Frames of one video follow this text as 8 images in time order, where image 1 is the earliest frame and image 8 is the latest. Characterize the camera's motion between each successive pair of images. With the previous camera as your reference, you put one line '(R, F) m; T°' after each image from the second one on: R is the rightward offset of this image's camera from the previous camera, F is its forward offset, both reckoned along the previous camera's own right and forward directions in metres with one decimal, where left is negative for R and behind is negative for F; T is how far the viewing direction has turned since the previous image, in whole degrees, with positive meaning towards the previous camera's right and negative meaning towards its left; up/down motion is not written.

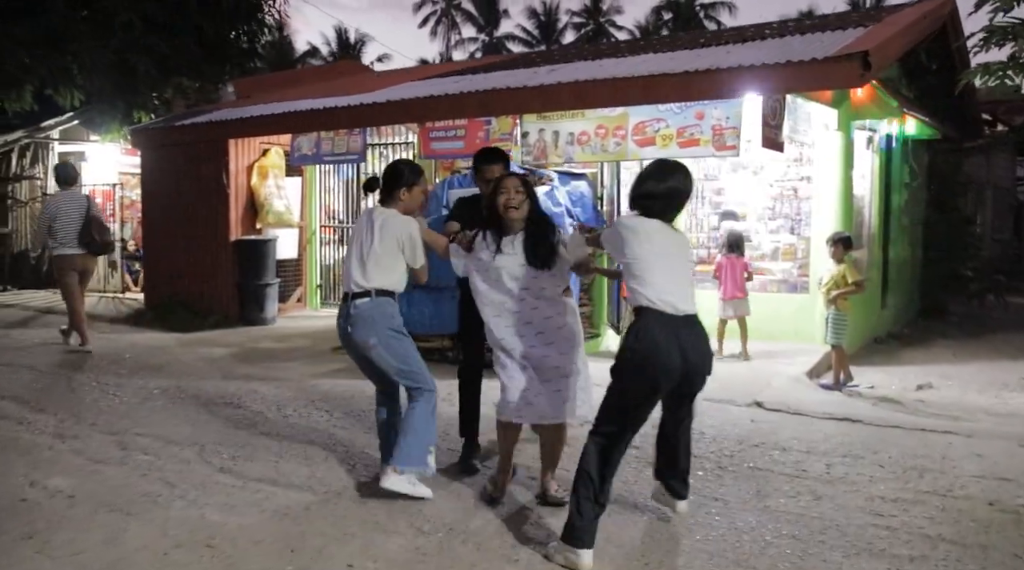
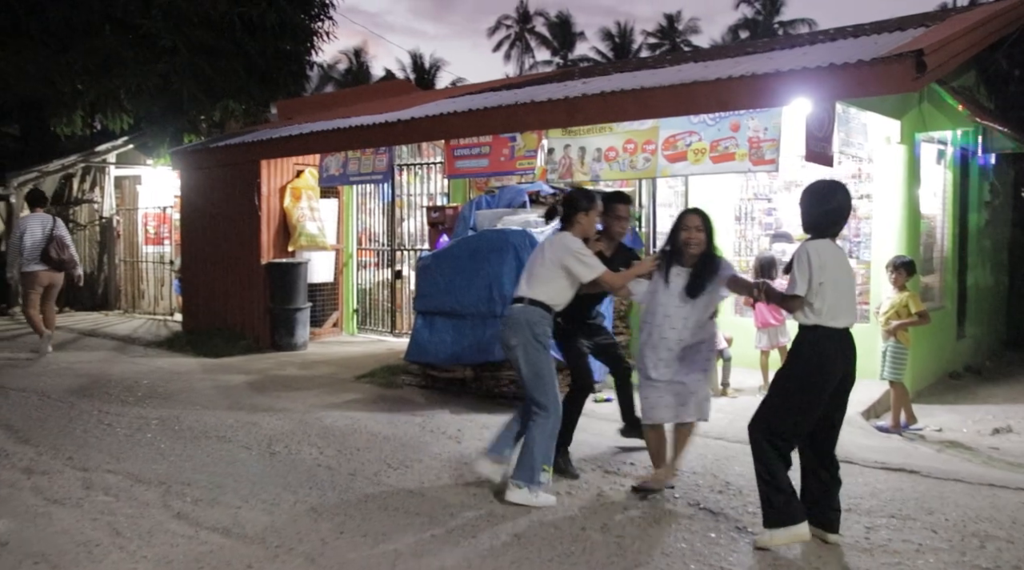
(+0.5, +0.6) m; -5°
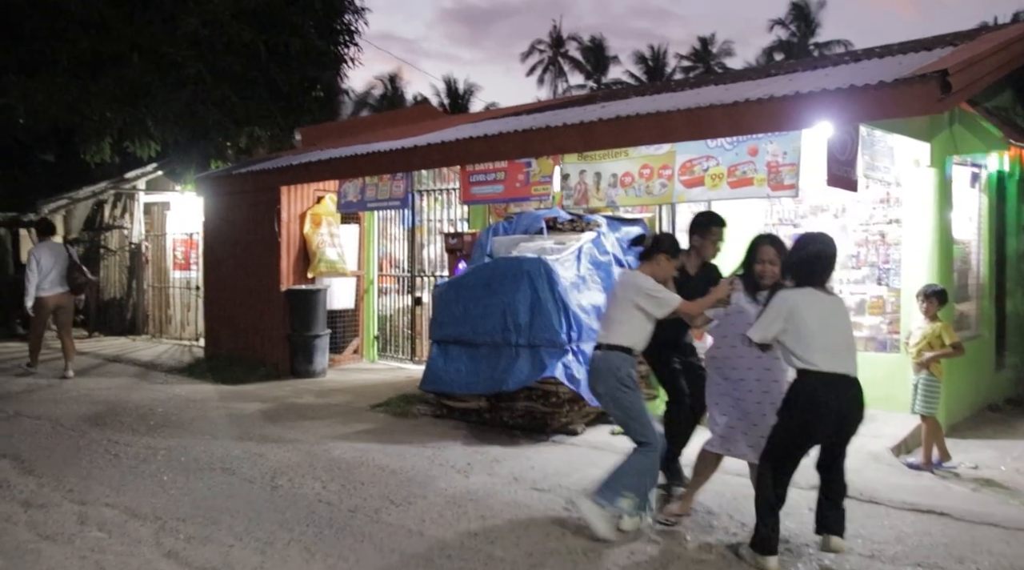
(+0.2, +0.2) m; -2°
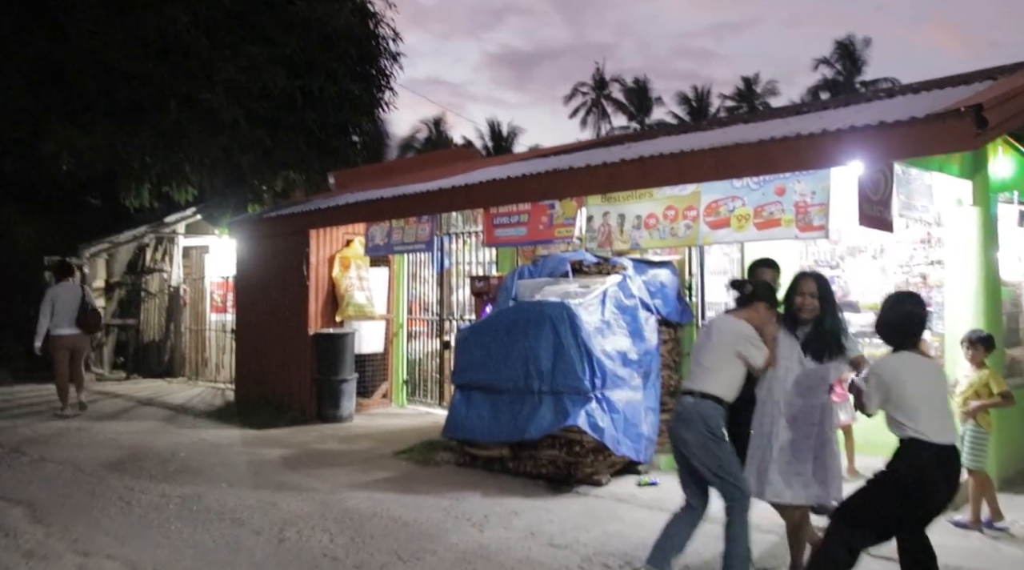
(+0.2, +0.2) m; -3°
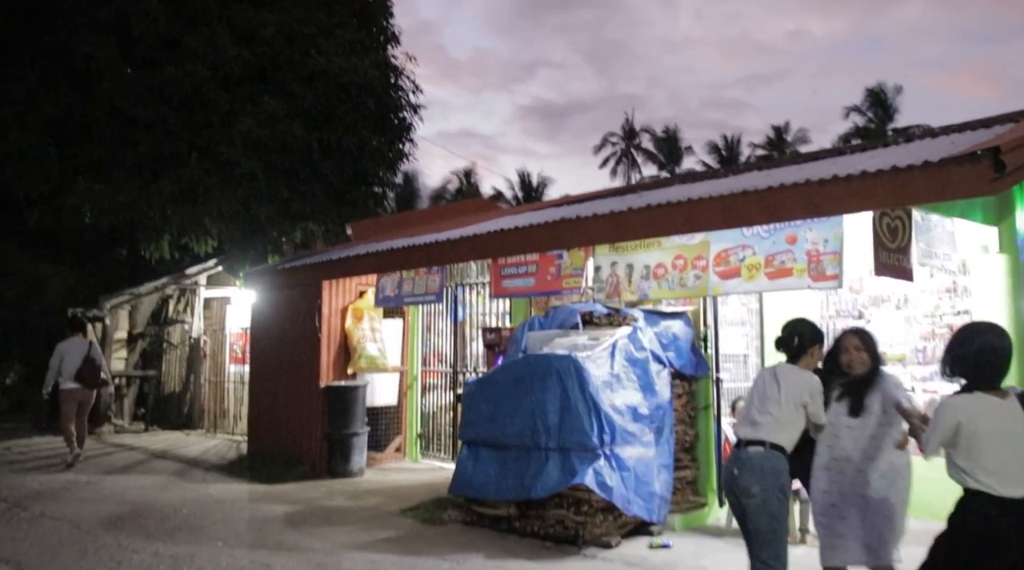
(+0.2, +0.2) m; -2°
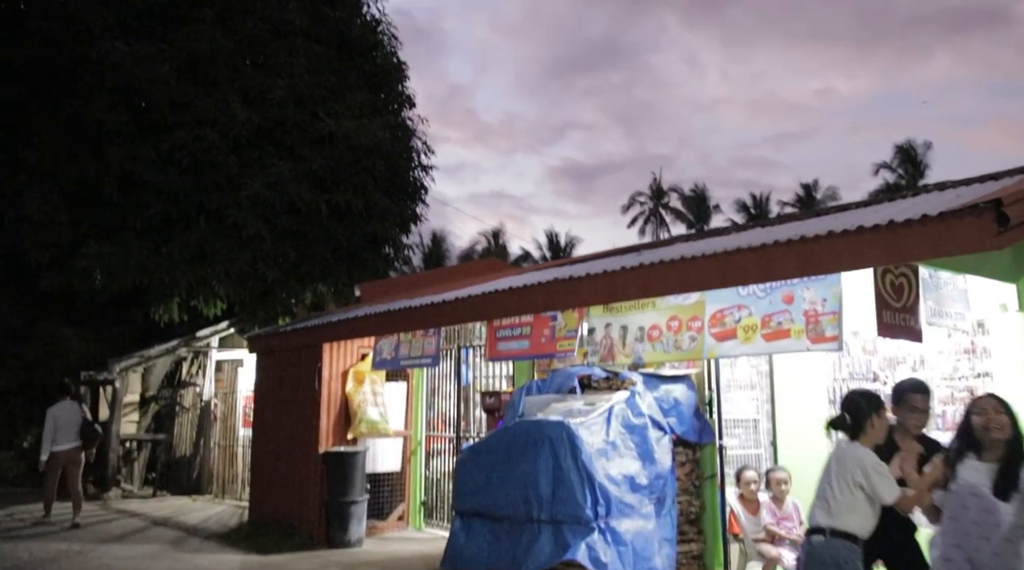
(+0.3, +0.3) m; -2°
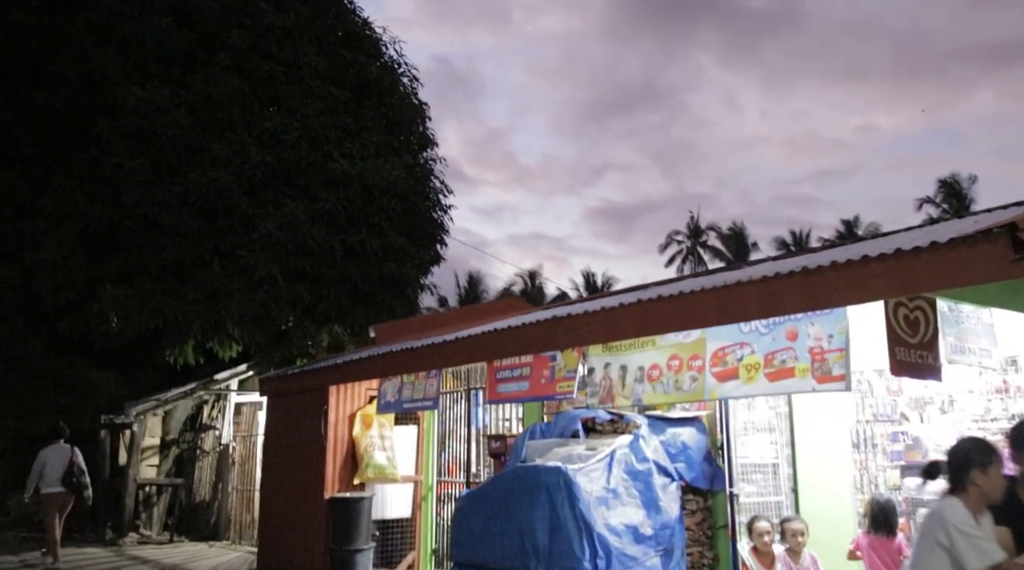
(+0.3, +0.3) m; -3°
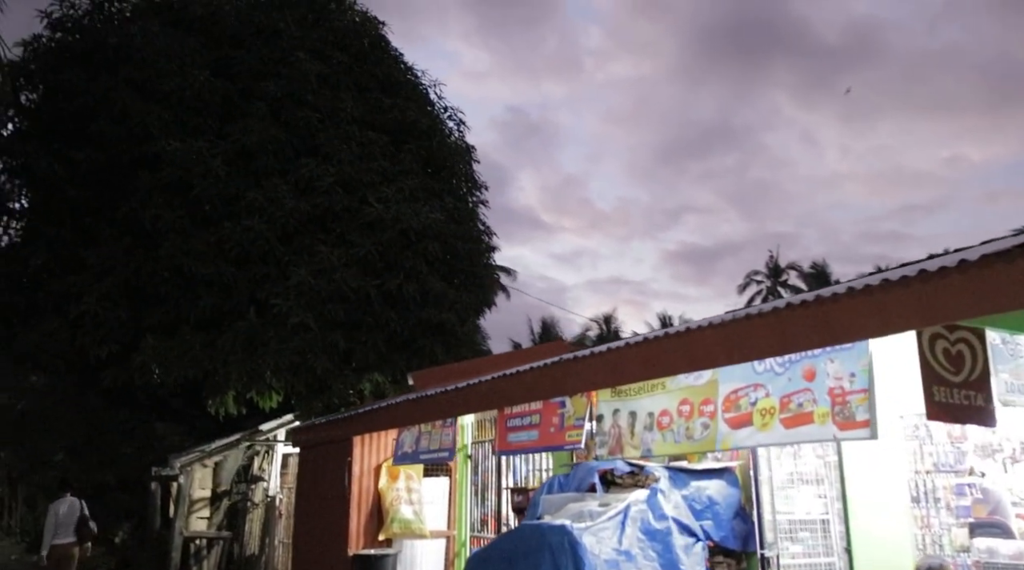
(+0.6, +0.5) m; -5°
